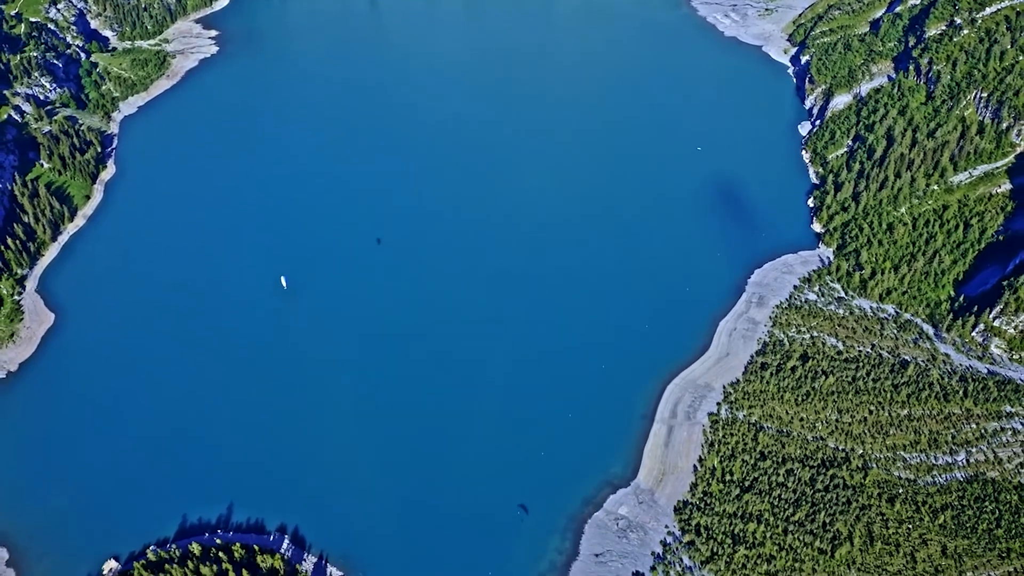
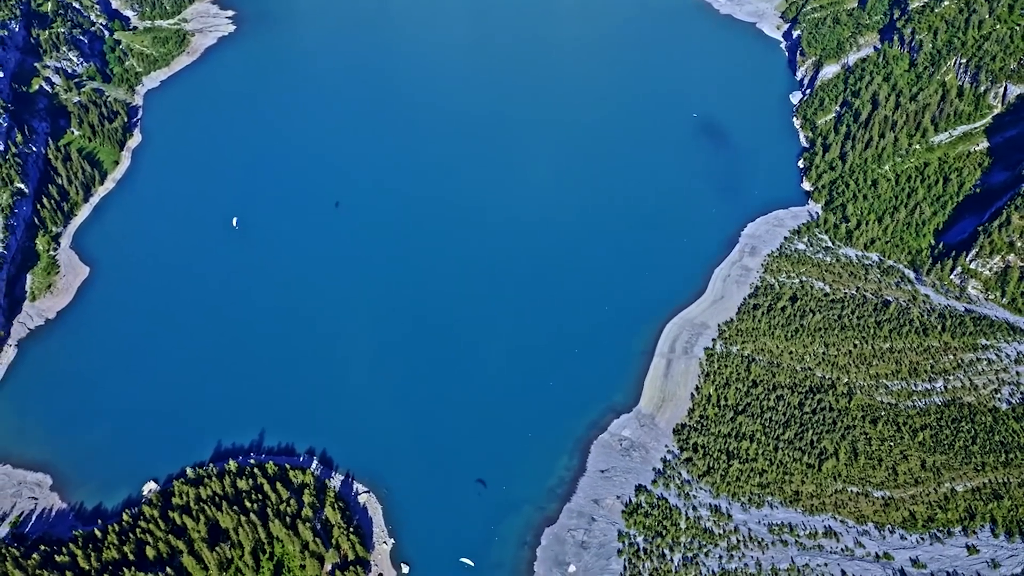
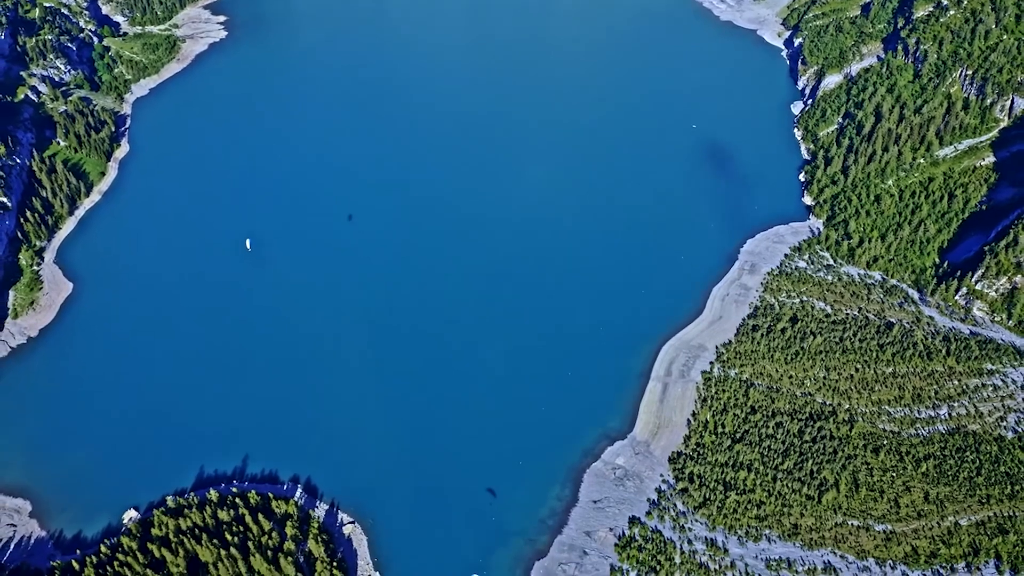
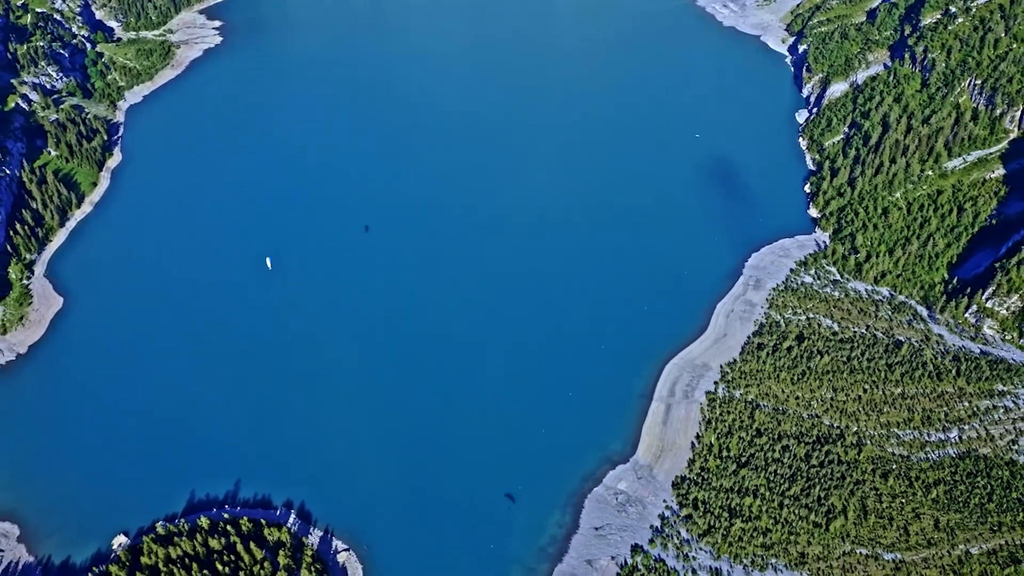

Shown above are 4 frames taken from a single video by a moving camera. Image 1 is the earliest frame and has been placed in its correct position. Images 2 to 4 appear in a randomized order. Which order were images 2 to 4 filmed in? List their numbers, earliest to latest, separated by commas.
4, 3, 2
